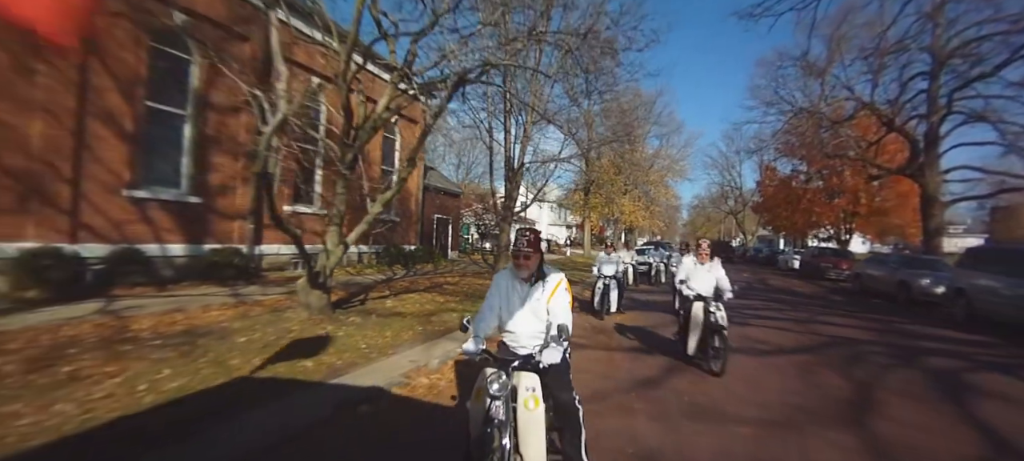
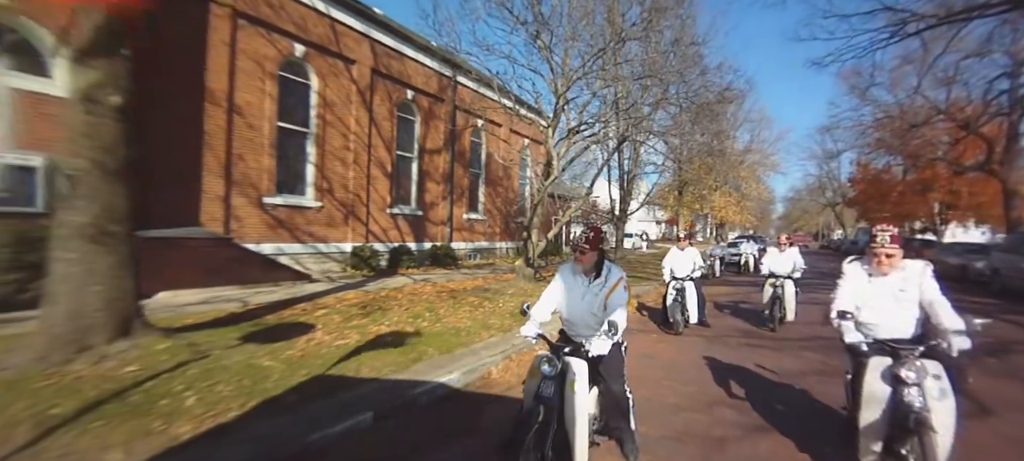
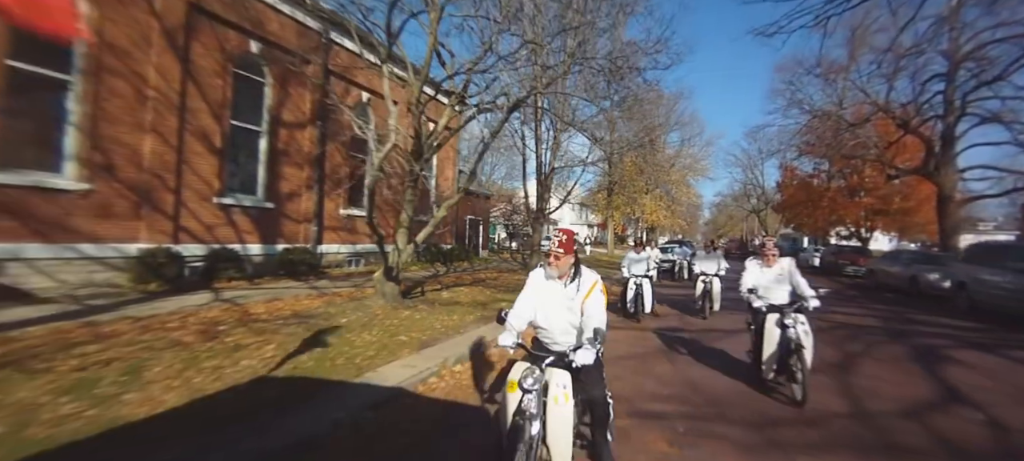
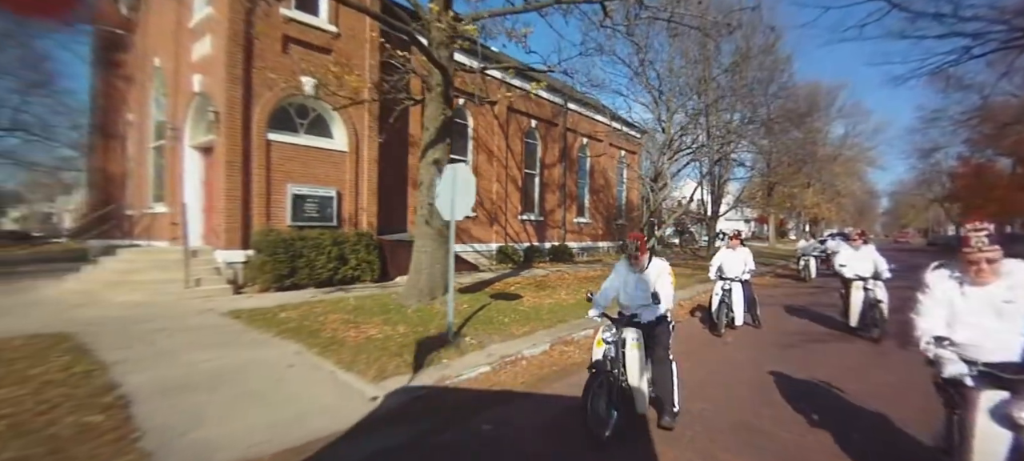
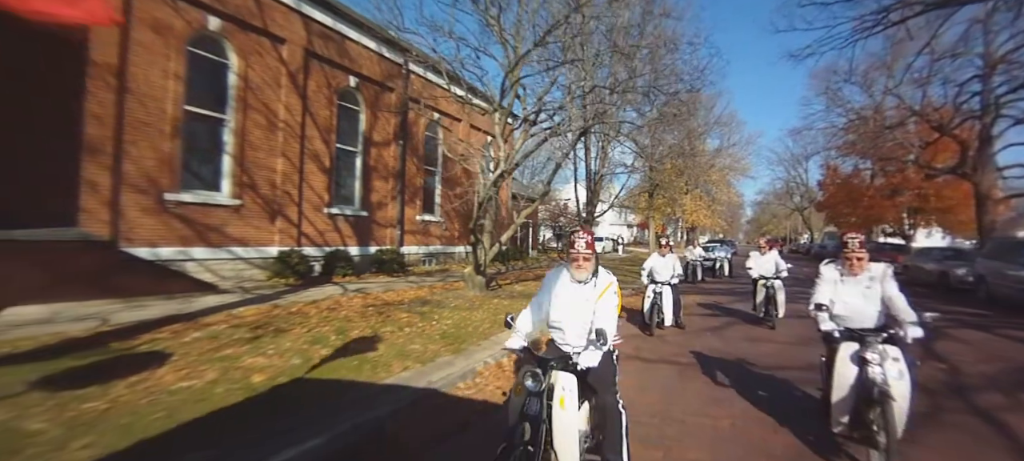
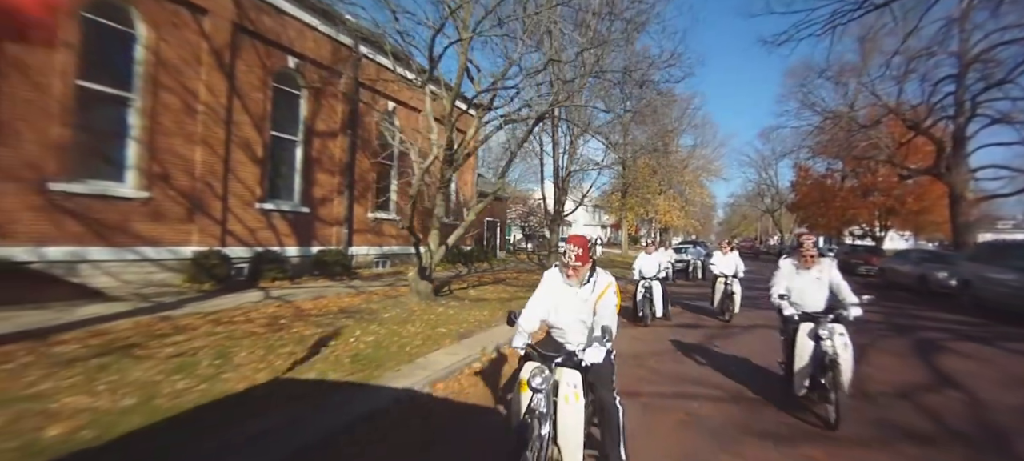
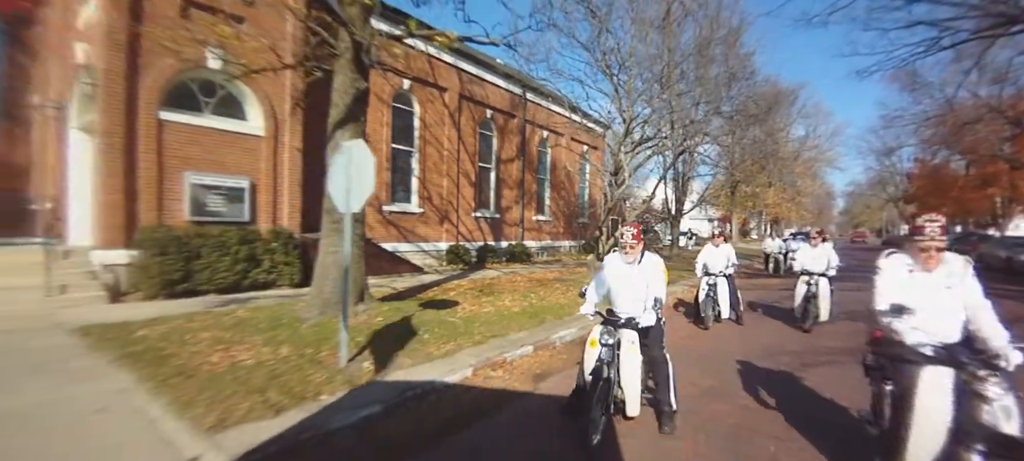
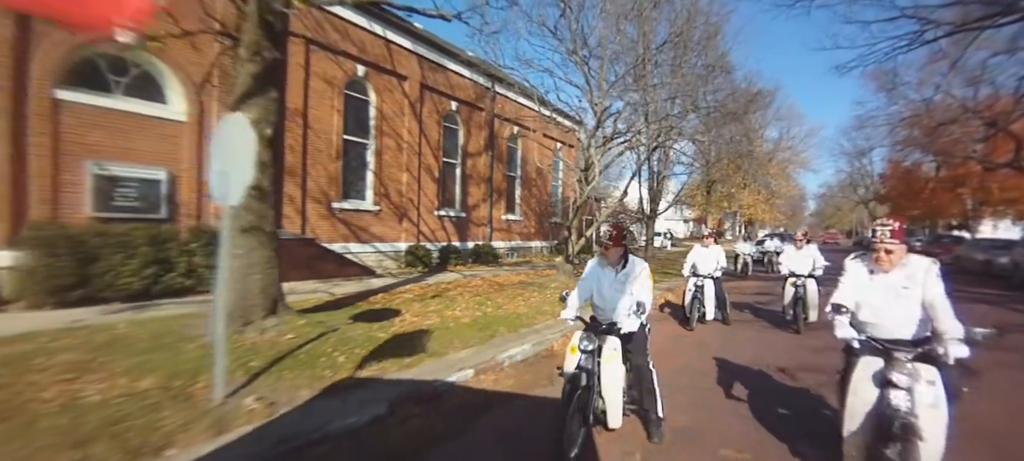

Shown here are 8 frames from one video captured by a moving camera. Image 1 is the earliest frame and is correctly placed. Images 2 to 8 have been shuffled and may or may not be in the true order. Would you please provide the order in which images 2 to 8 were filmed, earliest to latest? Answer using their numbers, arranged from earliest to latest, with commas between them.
3, 6, 5, 2, 8, 7, 4
